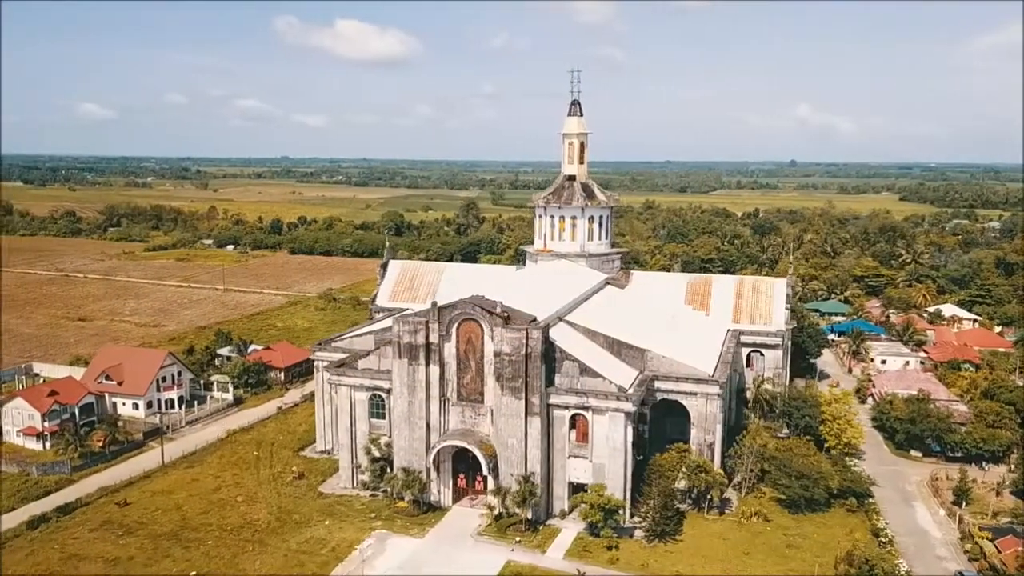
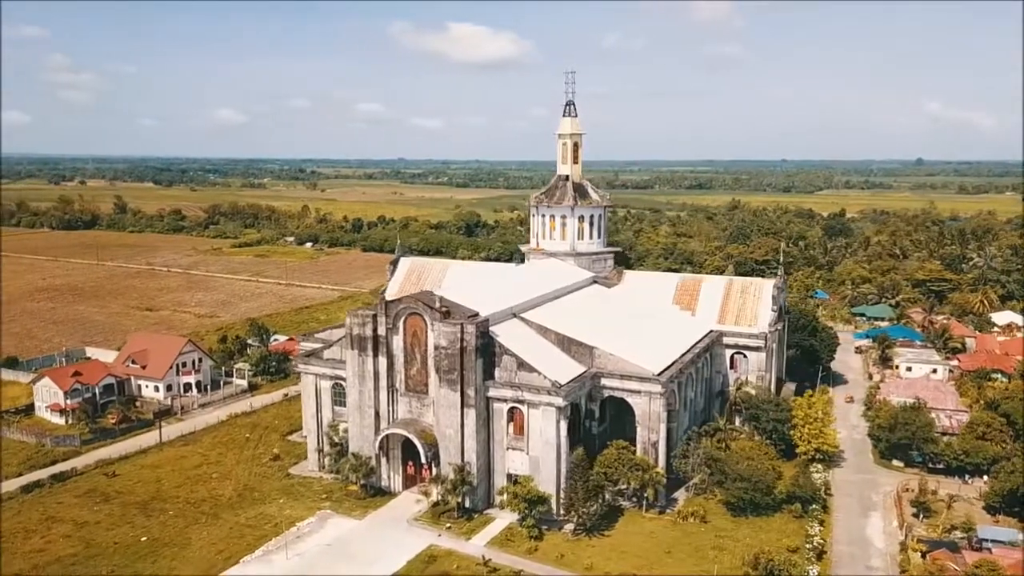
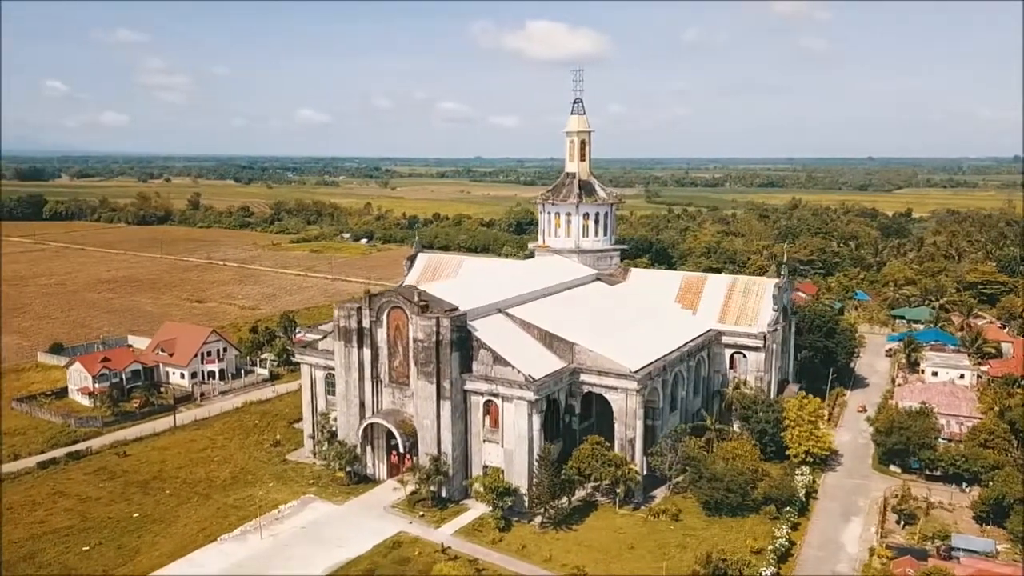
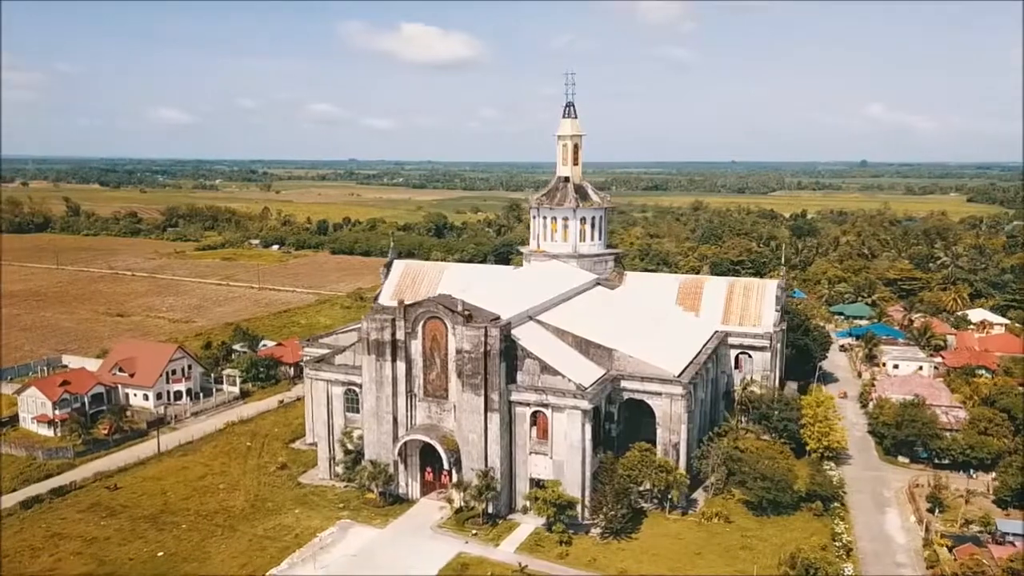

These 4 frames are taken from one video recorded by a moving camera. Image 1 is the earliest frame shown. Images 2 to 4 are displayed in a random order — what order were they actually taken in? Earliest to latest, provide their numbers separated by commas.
4, 2, 3
